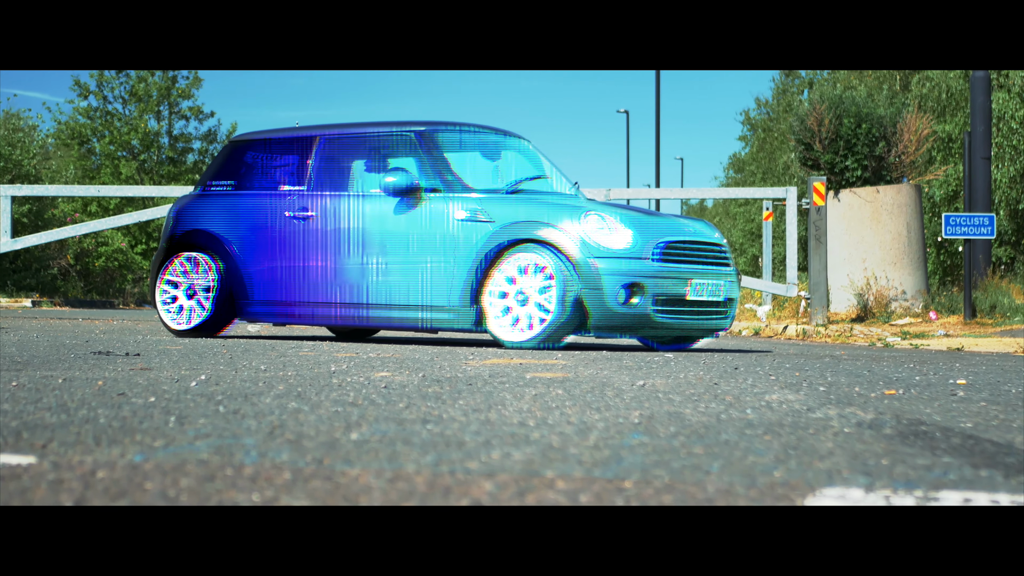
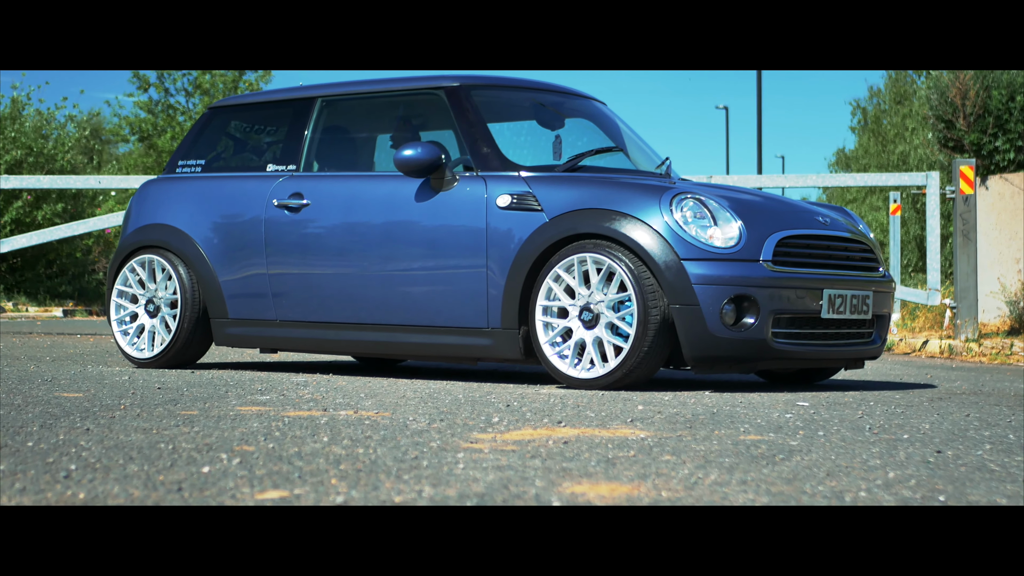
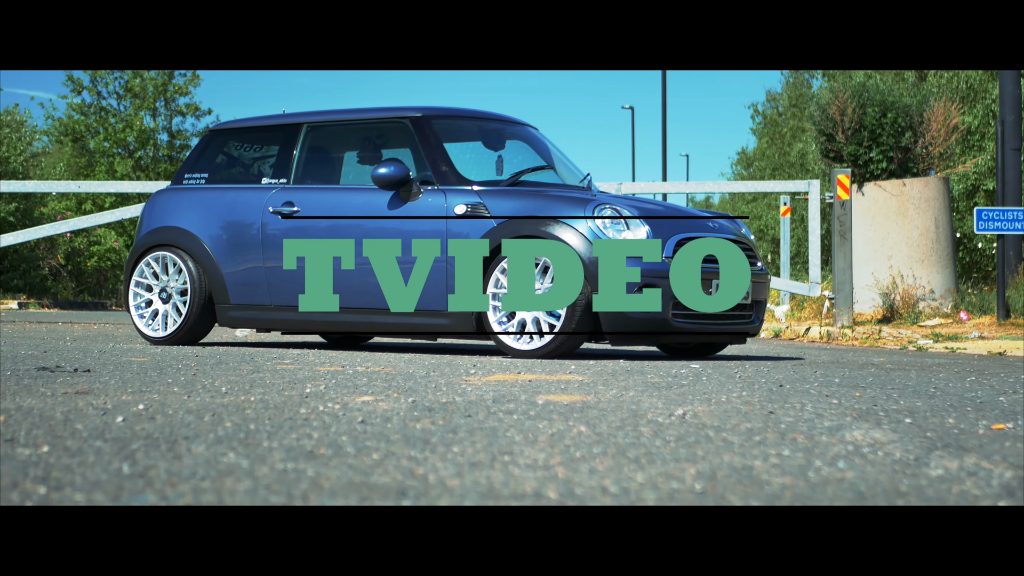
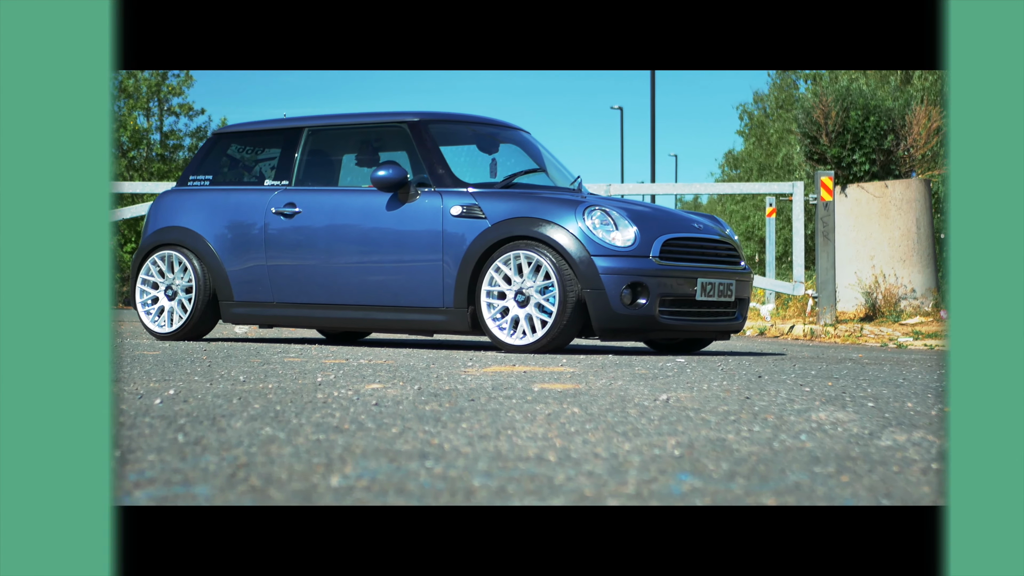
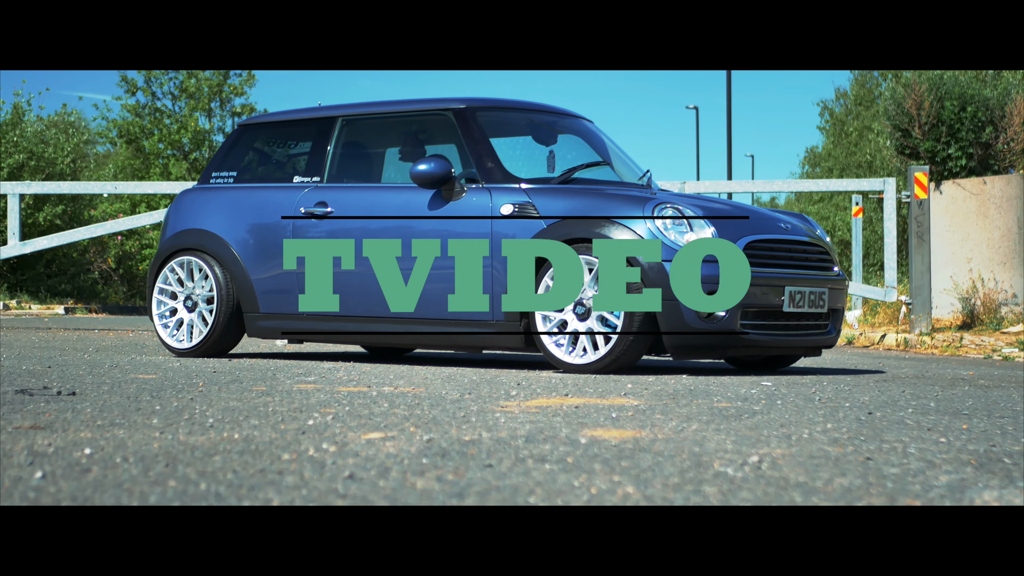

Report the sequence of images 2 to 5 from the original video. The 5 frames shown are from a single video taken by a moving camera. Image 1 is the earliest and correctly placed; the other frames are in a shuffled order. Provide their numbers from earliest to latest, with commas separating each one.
4, 3, 5, 2
